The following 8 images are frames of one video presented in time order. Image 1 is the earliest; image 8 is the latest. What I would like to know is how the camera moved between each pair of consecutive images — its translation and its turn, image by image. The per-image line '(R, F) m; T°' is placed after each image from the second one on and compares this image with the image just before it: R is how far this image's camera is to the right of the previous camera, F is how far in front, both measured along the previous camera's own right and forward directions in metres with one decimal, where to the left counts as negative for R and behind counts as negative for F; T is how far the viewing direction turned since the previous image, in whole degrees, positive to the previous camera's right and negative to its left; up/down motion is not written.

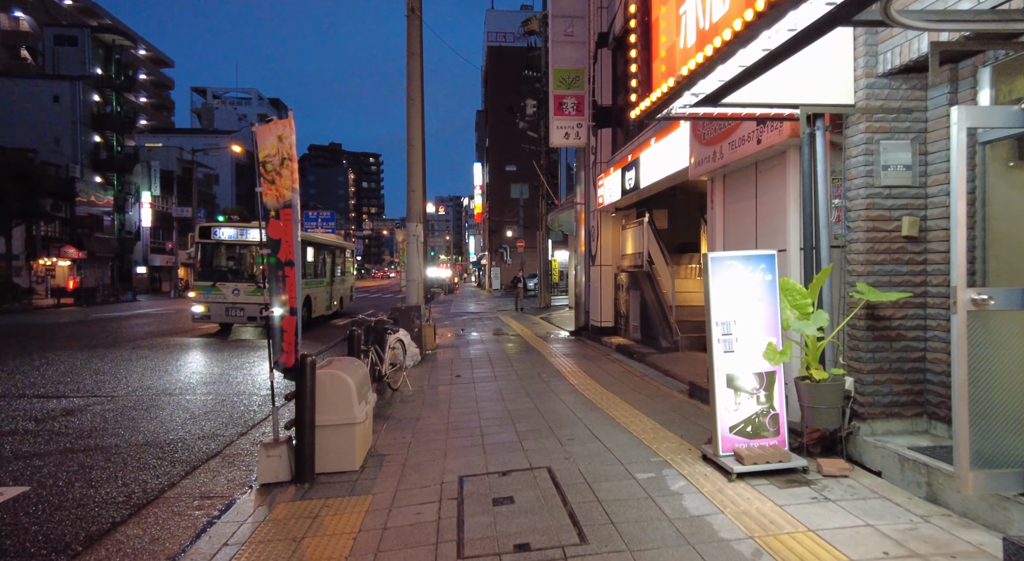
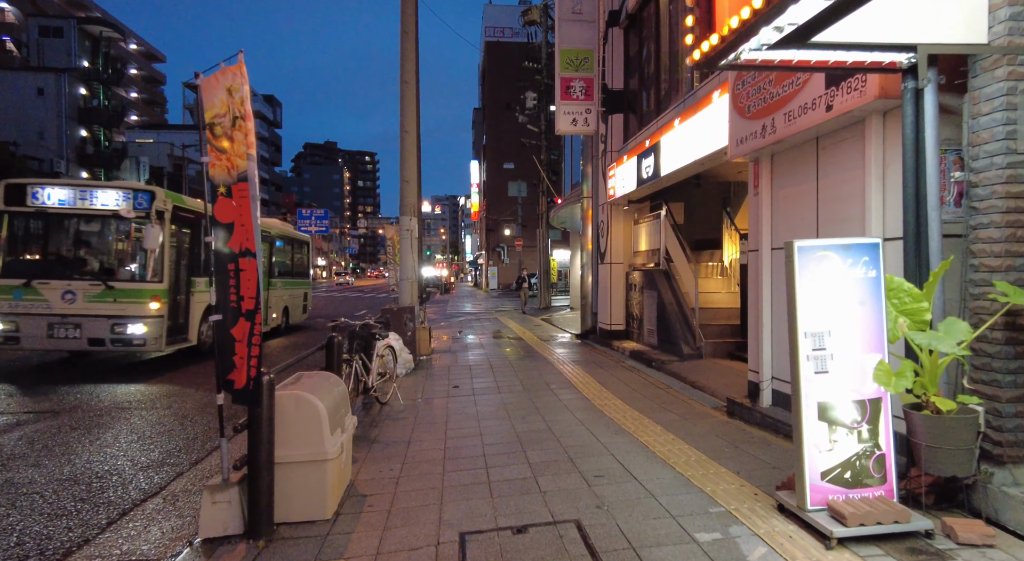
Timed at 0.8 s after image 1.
(-0.1, +1.0) m; 0°
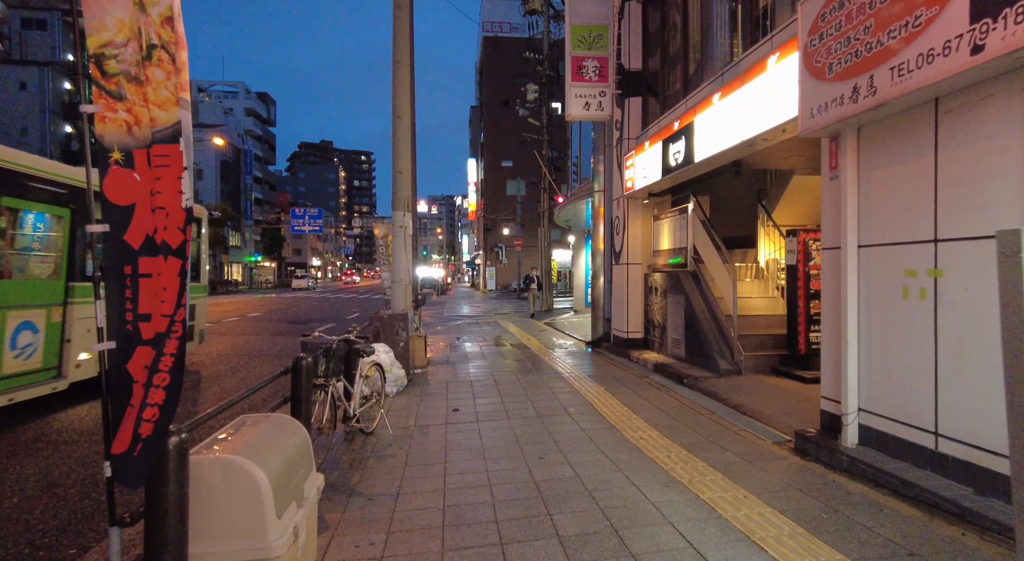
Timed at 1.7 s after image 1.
(-0.2, +1.2) m; 0°
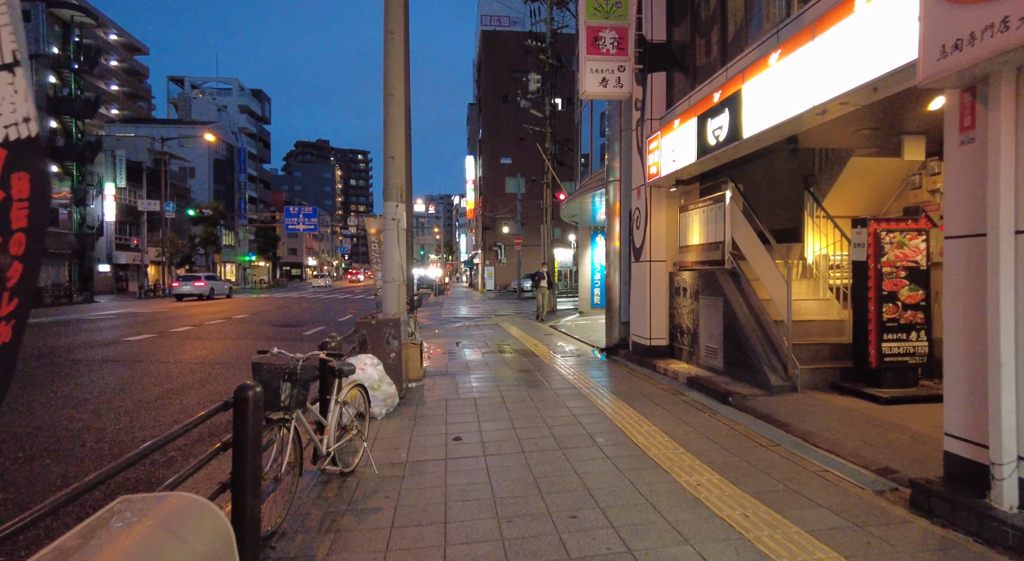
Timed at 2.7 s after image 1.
(-0.2, +1.2) m; 0°
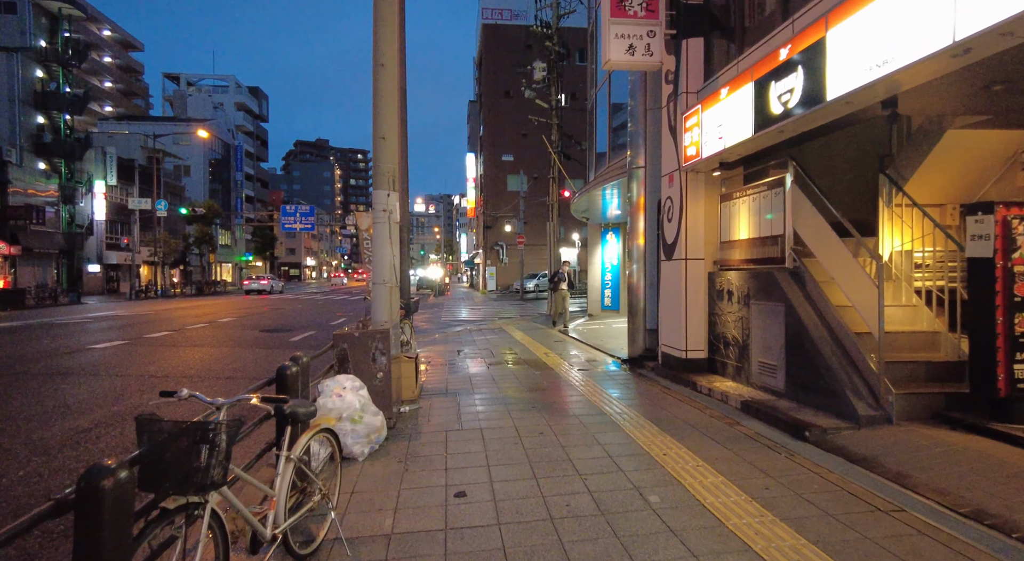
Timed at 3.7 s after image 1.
(-0.2, +1.3) m; 0°
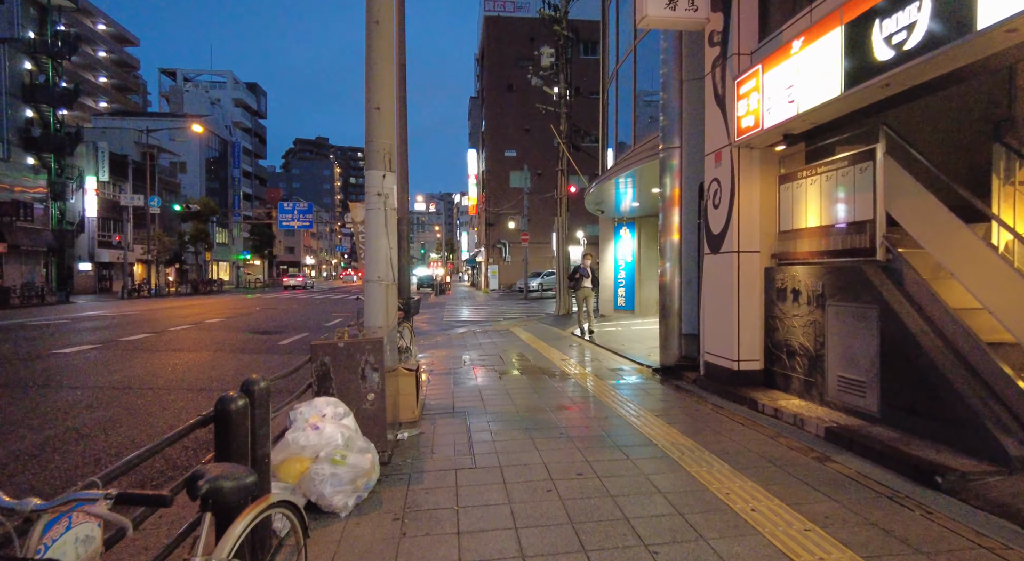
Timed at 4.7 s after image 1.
(-0.2, +1.2) m; 0°
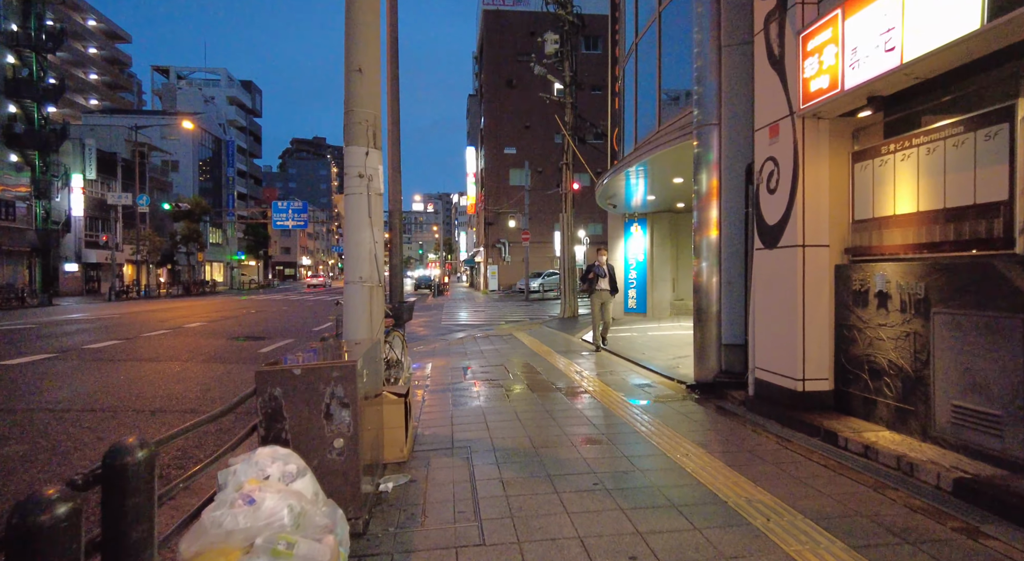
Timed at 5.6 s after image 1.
(-0.1, +1.2) m; 0°
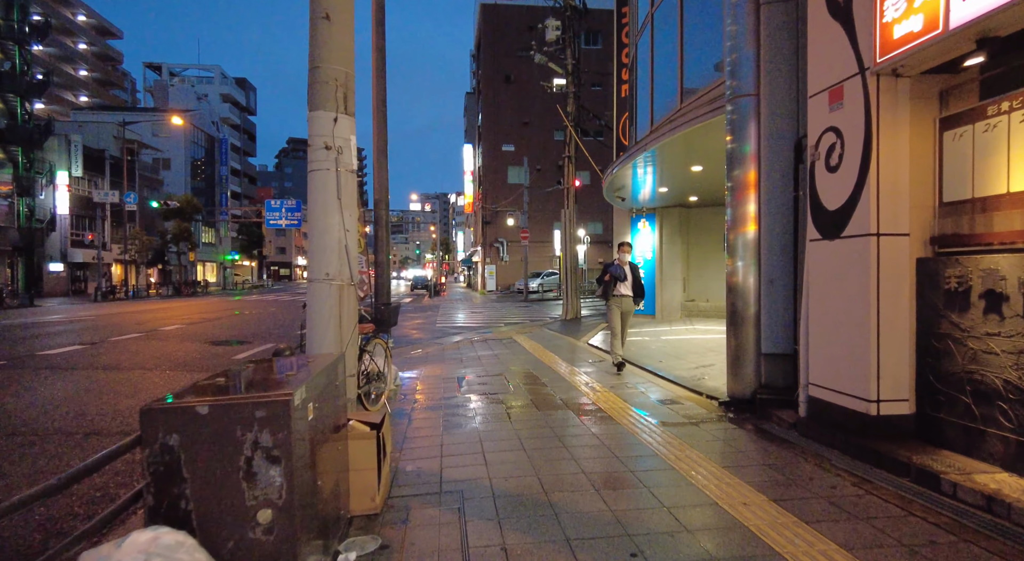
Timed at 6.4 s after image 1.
(0.0, +1.1) m; 0°
